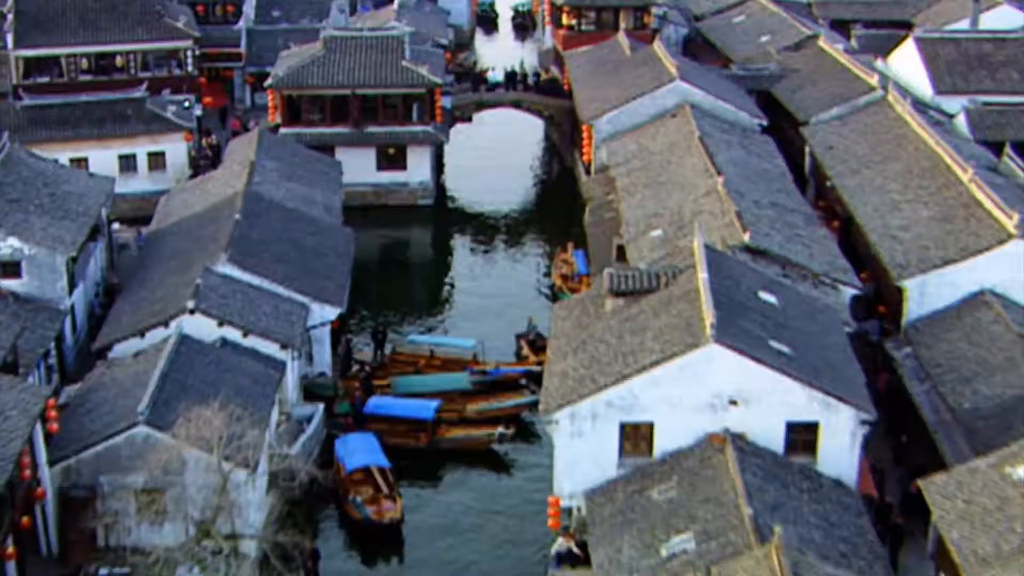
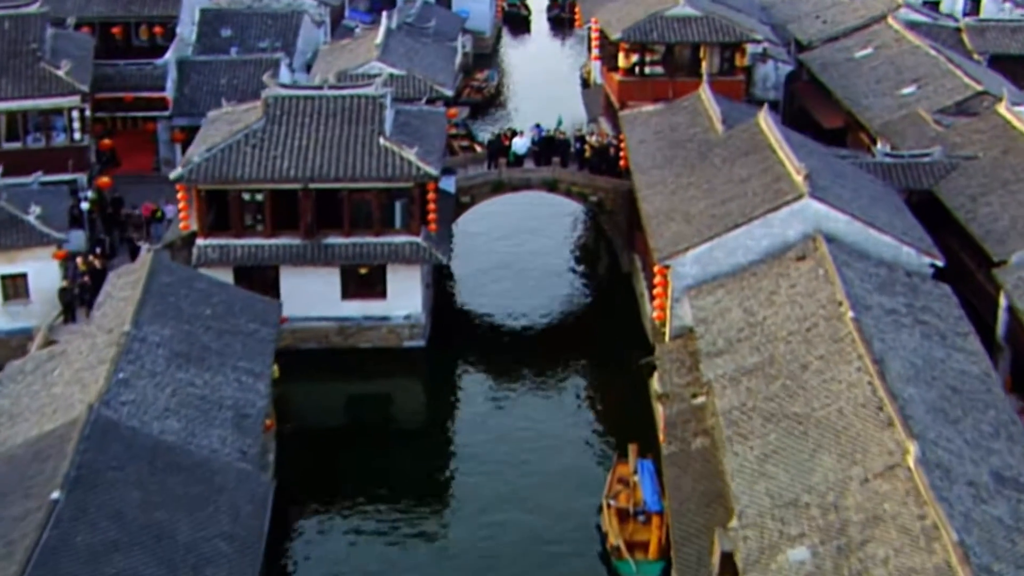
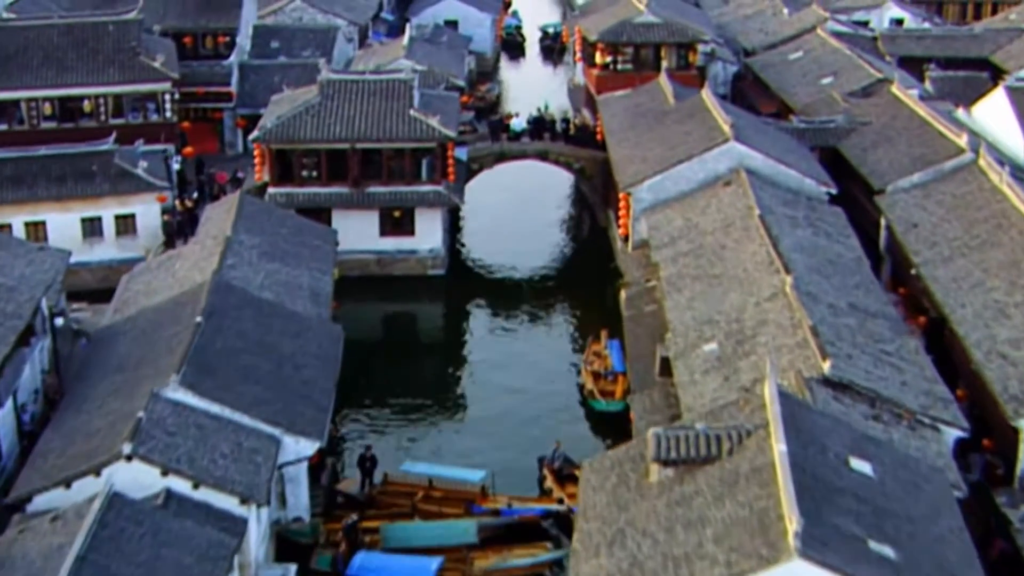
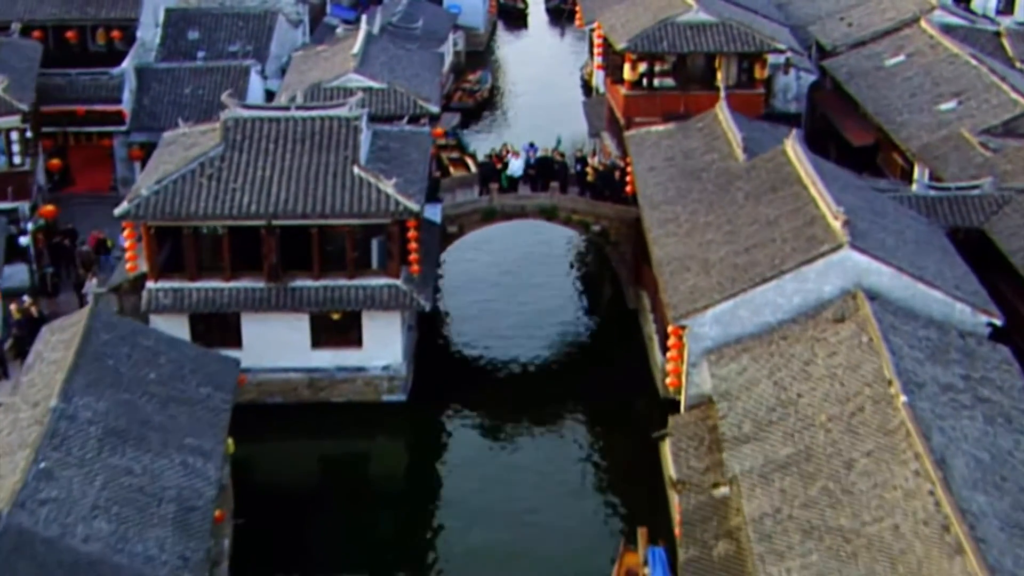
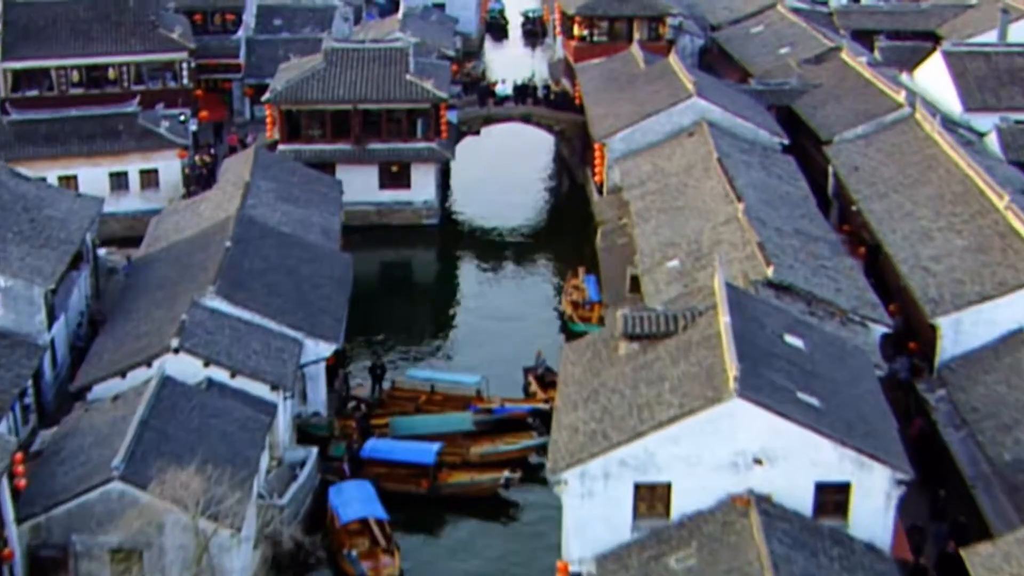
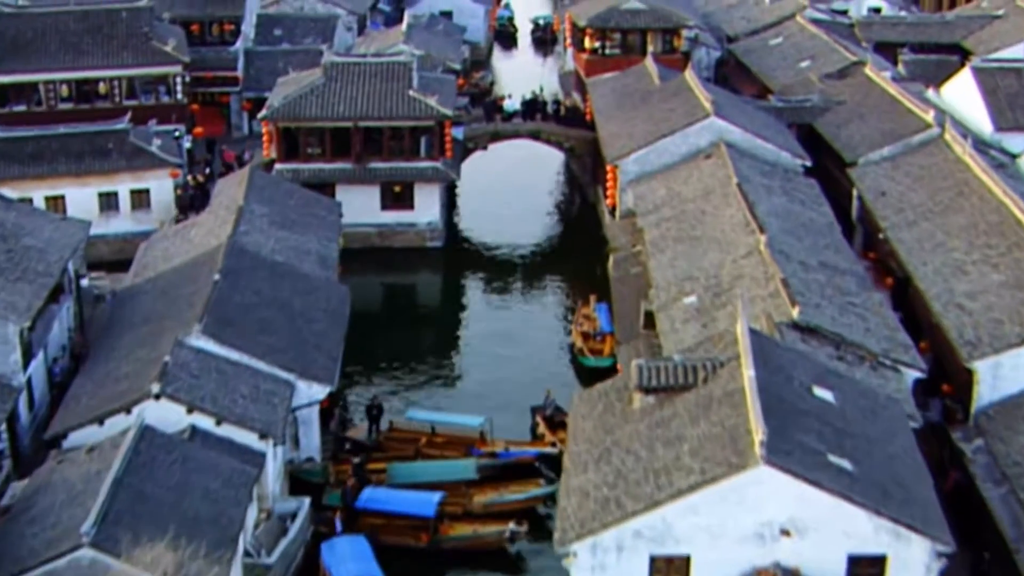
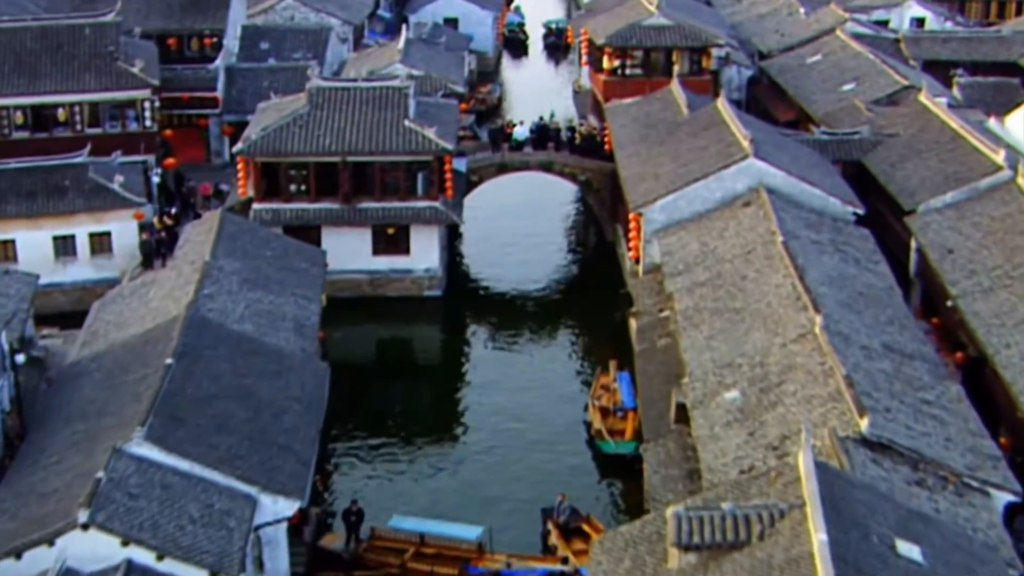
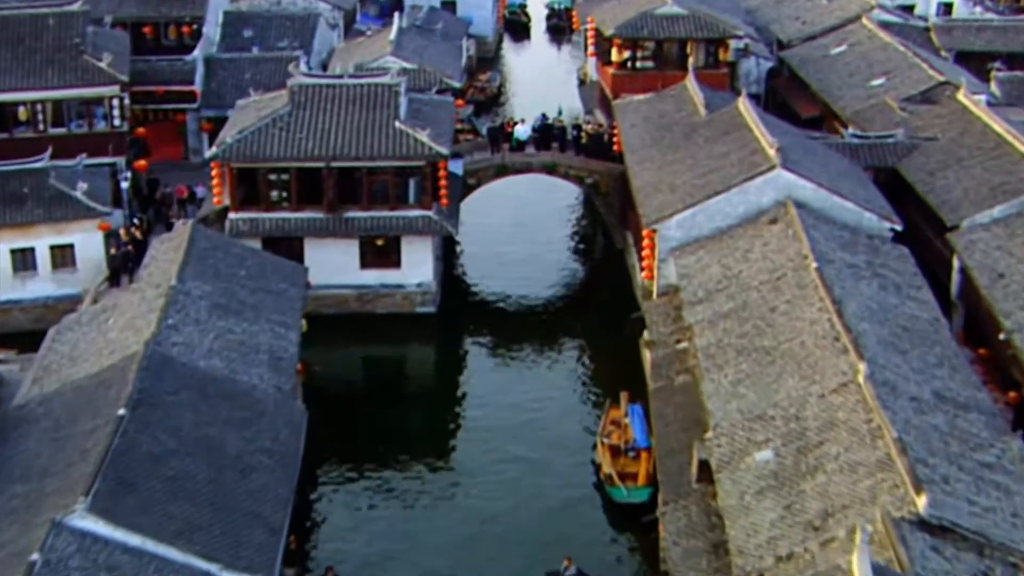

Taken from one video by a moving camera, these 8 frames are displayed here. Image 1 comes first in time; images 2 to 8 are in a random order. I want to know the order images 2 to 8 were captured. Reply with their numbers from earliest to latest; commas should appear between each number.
5, 6, 3, 7, 8, 2, 4
